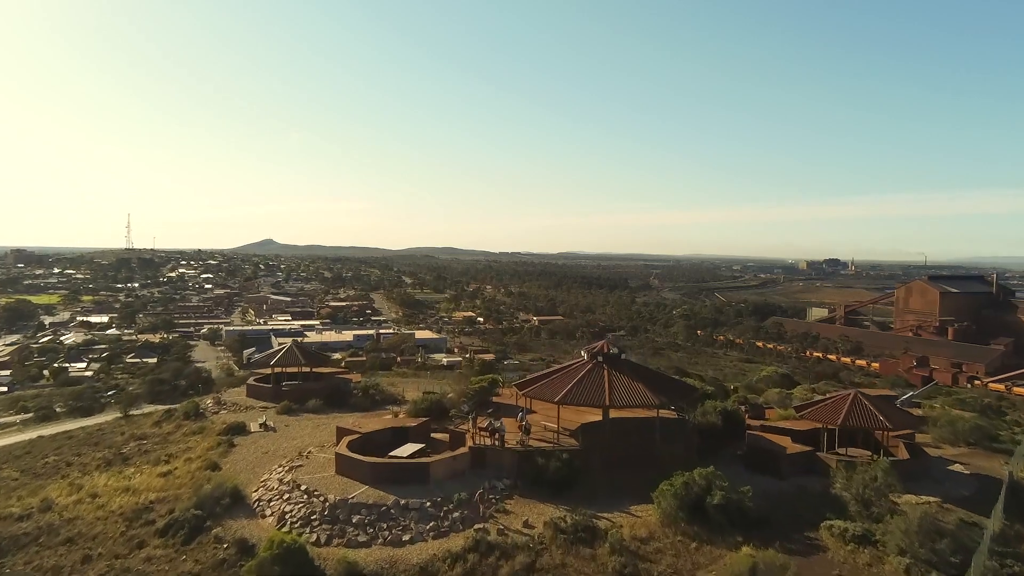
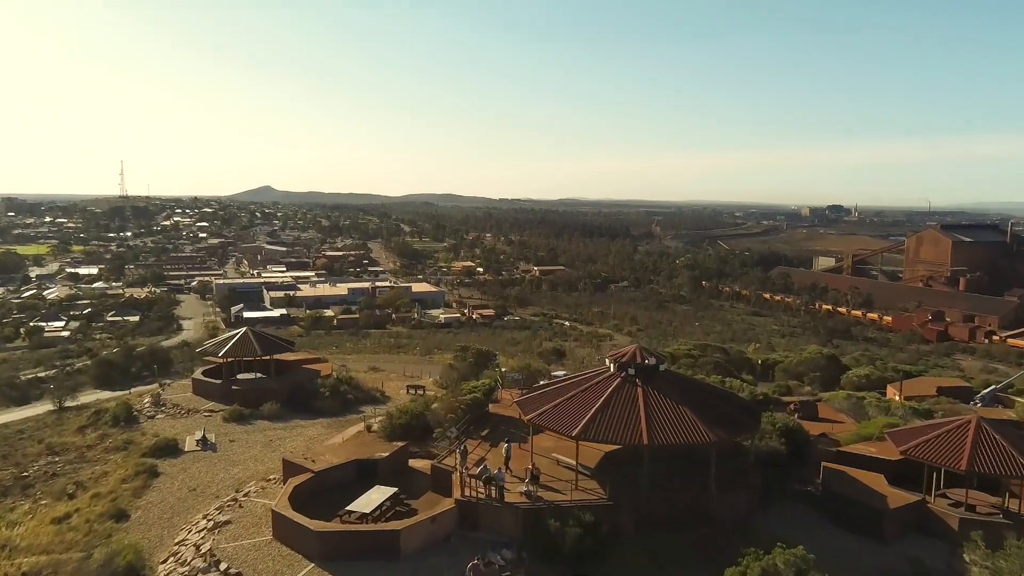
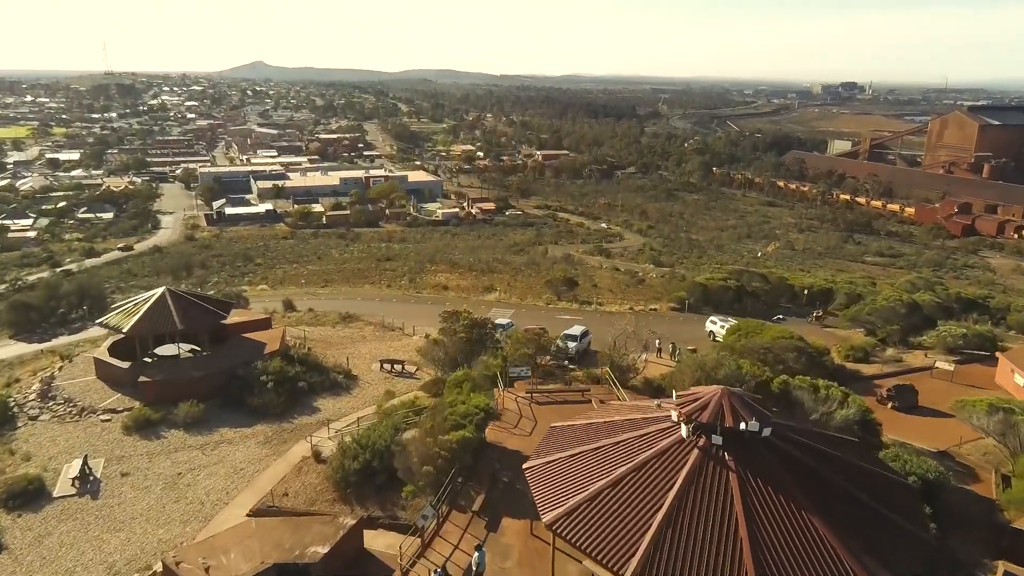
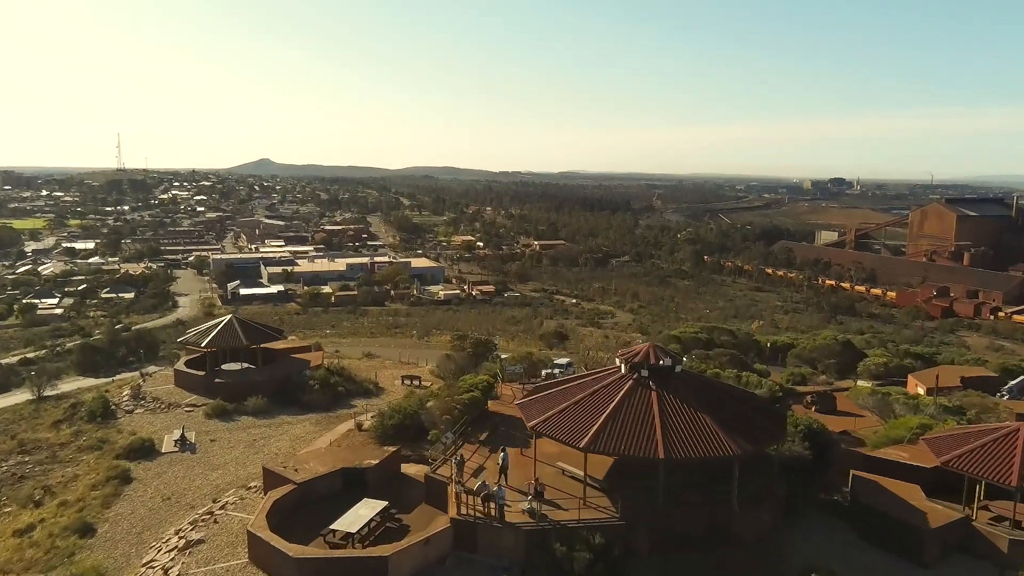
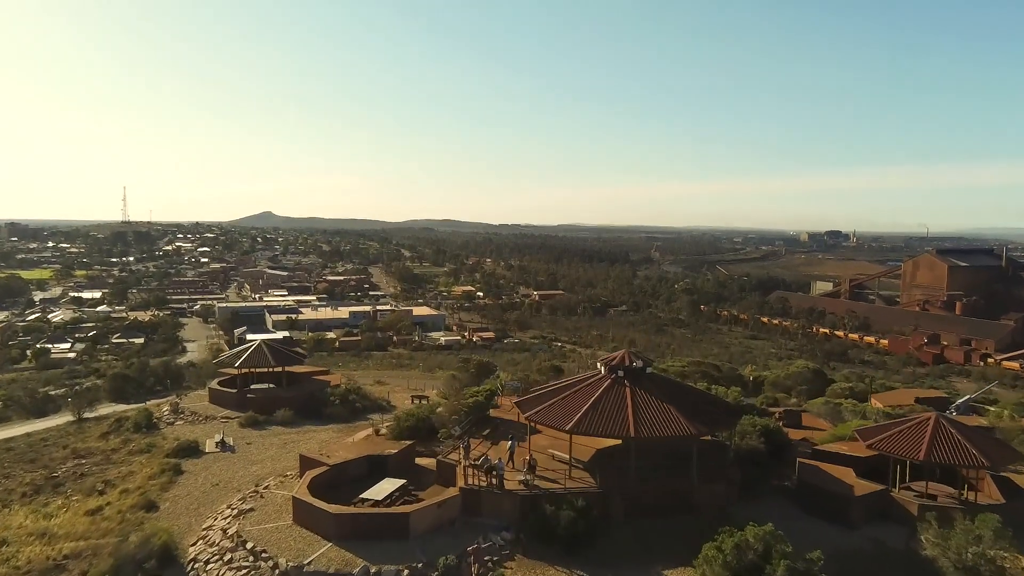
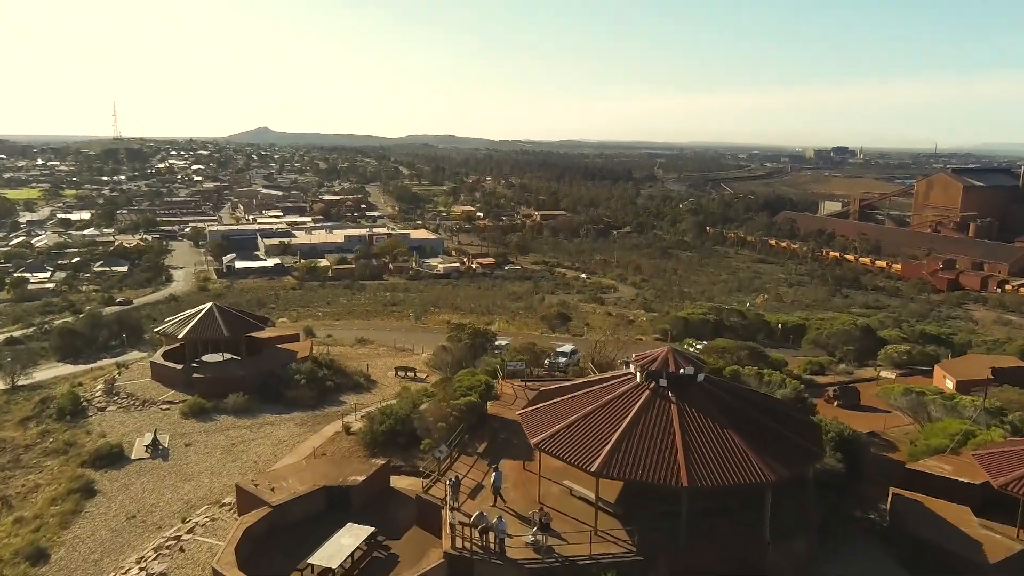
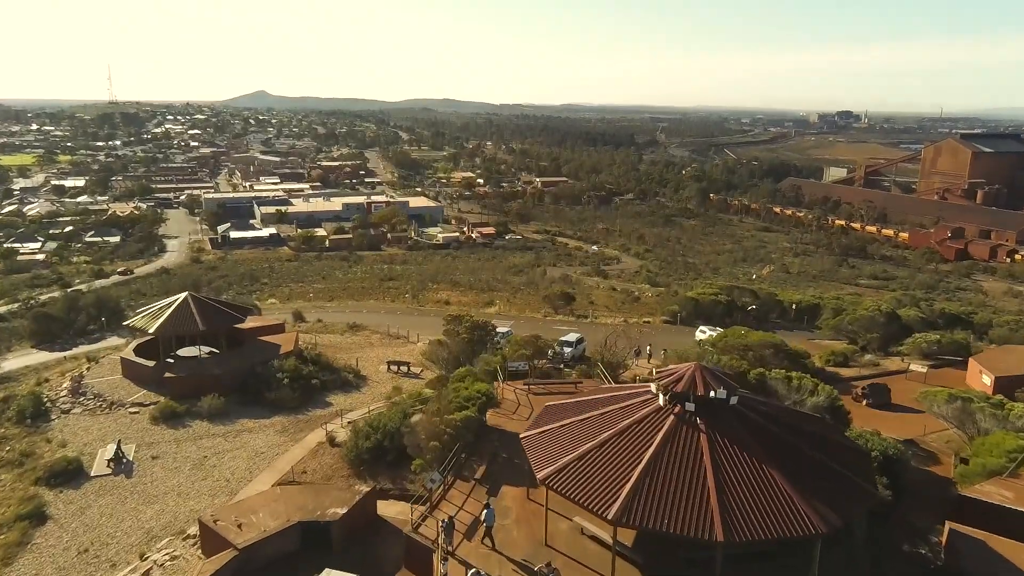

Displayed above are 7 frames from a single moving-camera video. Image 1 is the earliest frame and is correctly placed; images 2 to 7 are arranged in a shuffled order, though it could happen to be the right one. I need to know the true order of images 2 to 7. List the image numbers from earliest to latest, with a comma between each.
5, 2, 4, 6, 7, 3
